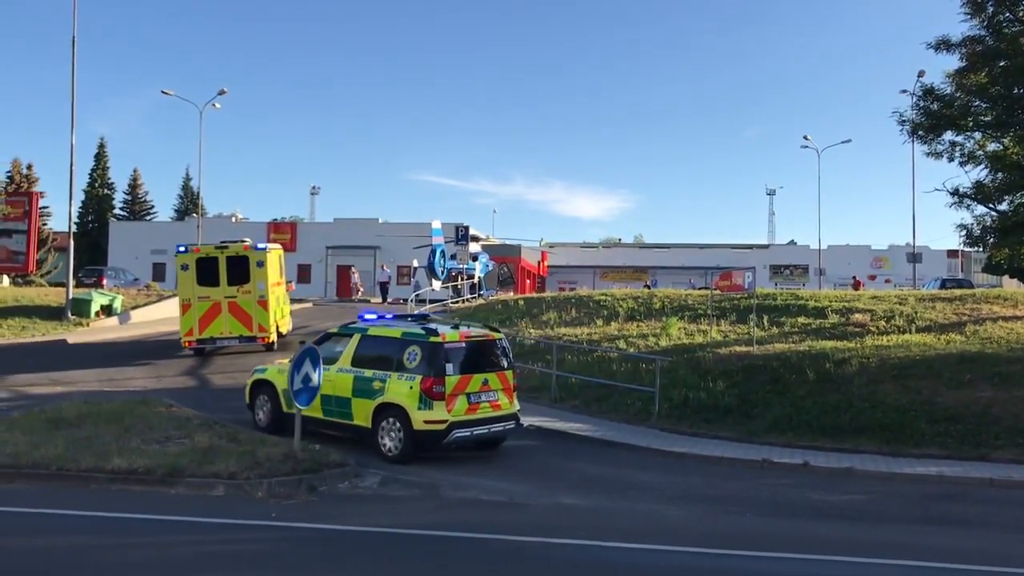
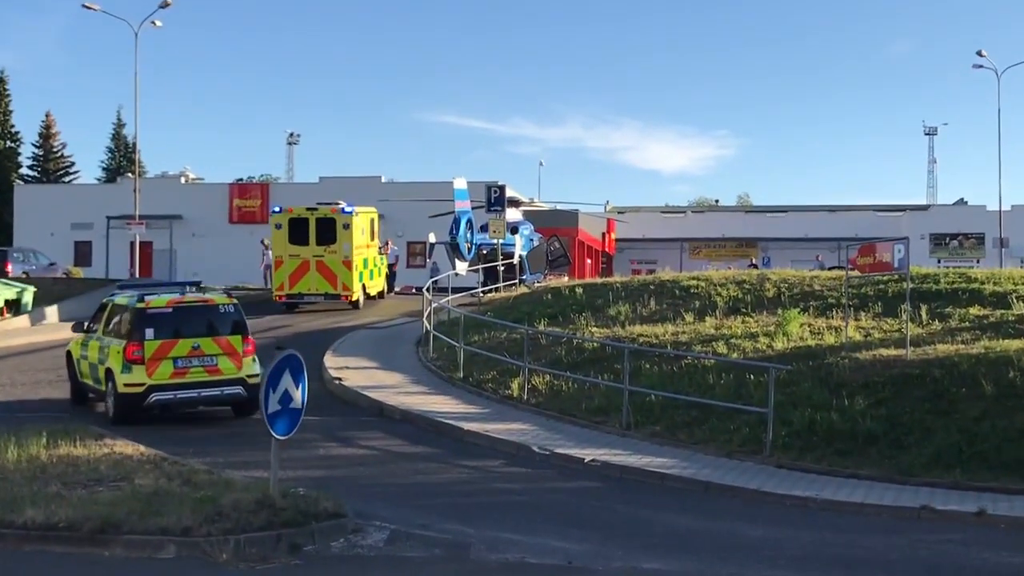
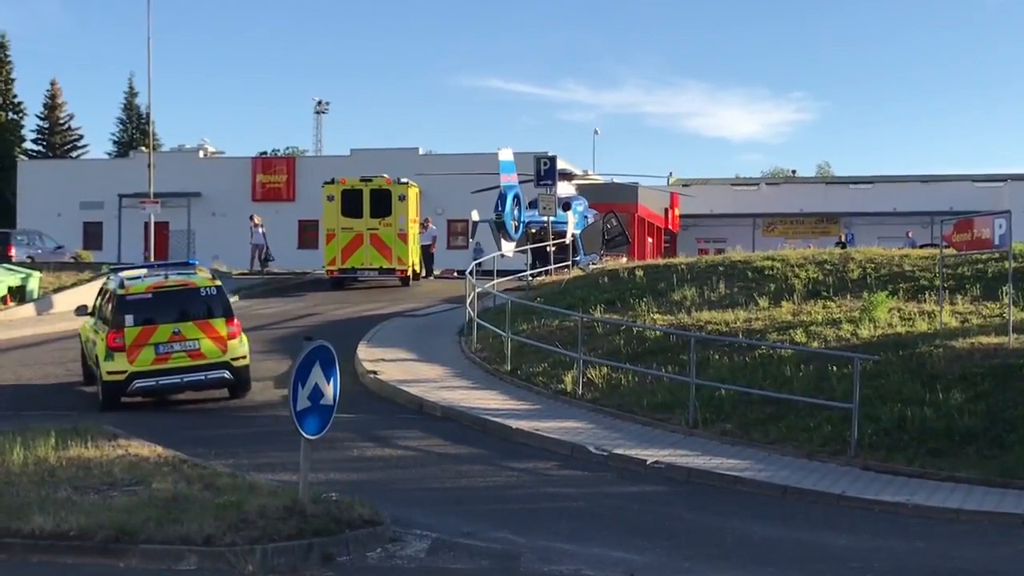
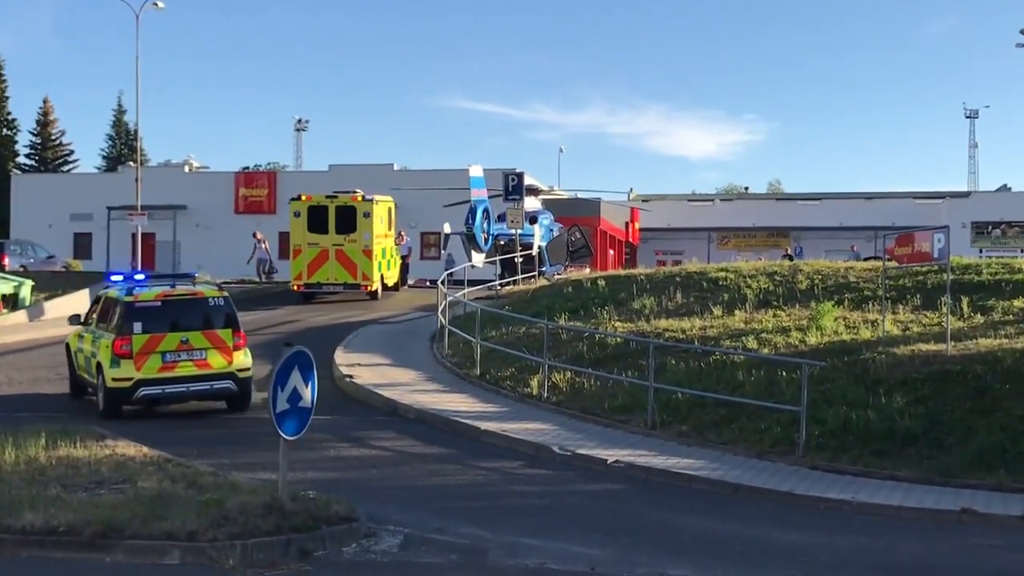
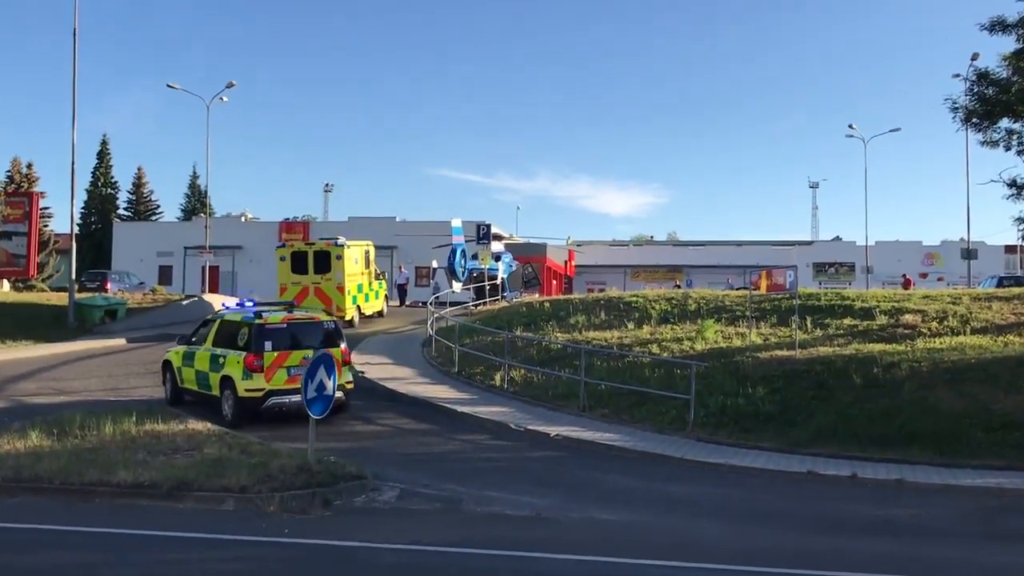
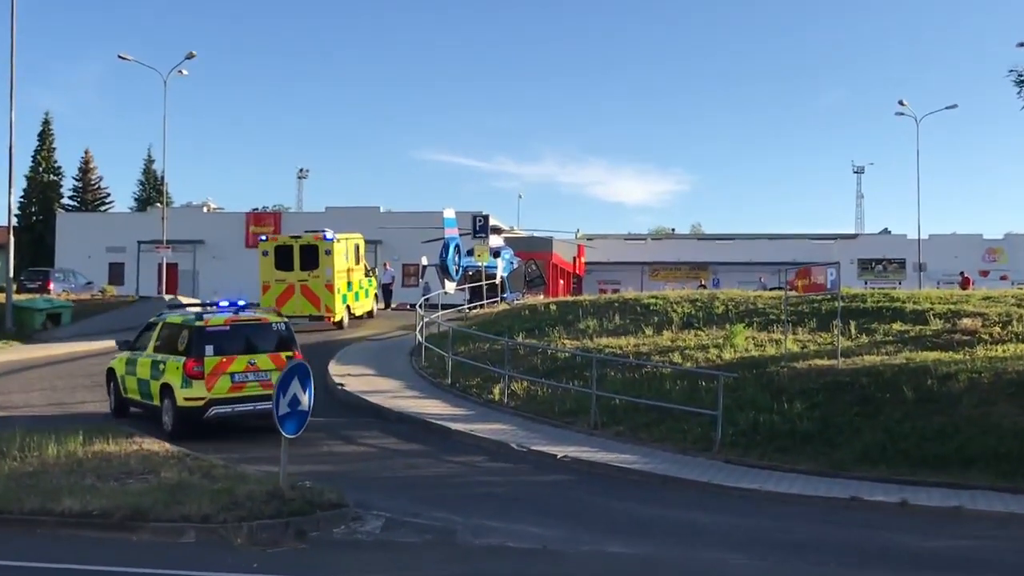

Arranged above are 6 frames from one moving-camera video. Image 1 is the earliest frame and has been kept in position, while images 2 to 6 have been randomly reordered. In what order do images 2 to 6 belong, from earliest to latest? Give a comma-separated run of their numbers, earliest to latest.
5, 6, 2, 4, 3
